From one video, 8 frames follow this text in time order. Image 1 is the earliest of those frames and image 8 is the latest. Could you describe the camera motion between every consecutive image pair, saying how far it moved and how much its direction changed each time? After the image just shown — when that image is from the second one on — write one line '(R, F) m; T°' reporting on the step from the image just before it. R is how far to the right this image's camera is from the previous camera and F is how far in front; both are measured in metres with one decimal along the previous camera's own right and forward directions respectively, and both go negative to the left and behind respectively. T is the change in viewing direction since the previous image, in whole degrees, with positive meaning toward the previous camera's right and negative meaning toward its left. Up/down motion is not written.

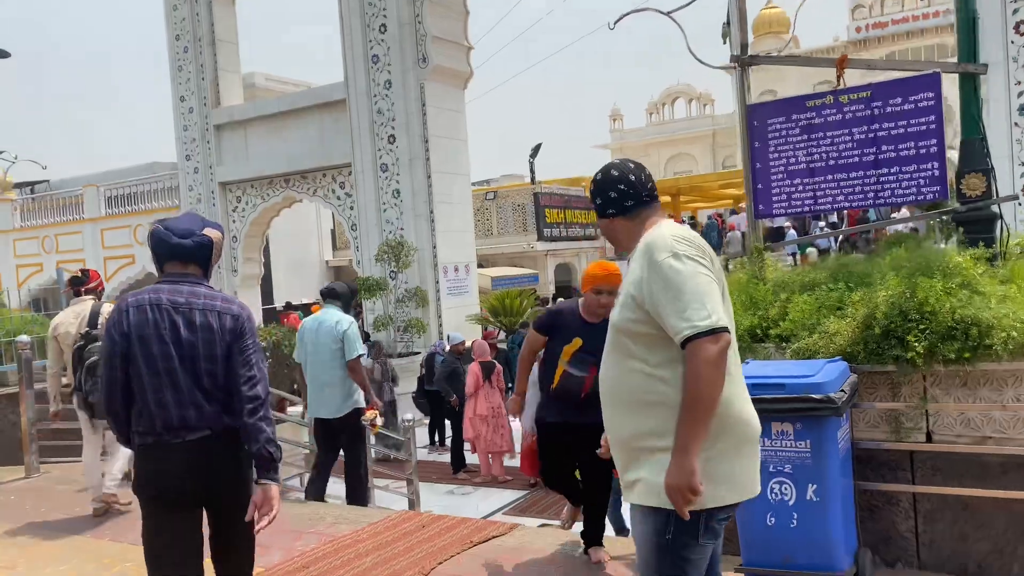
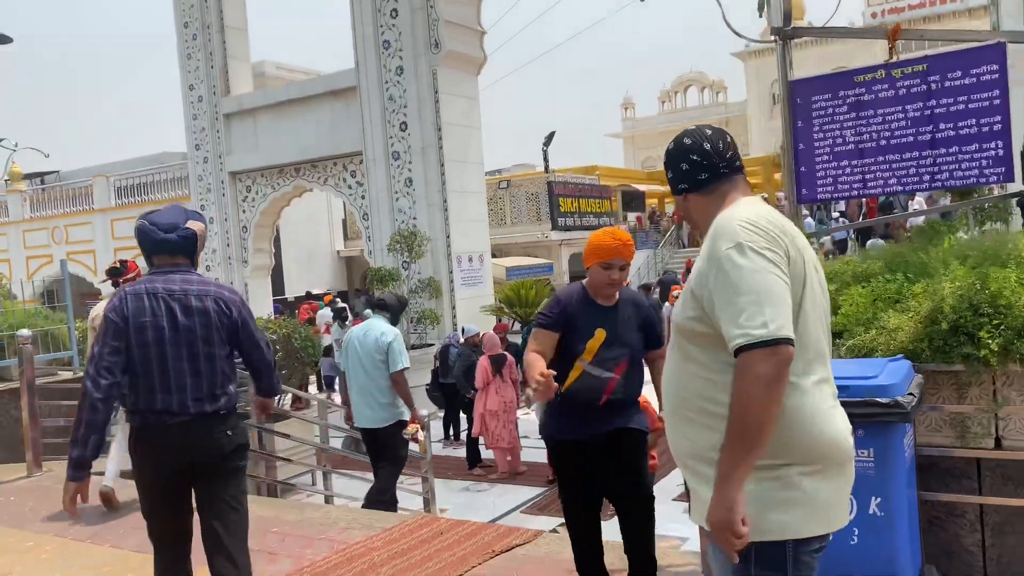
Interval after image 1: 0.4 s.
(0.0, +0.2) m; -1°
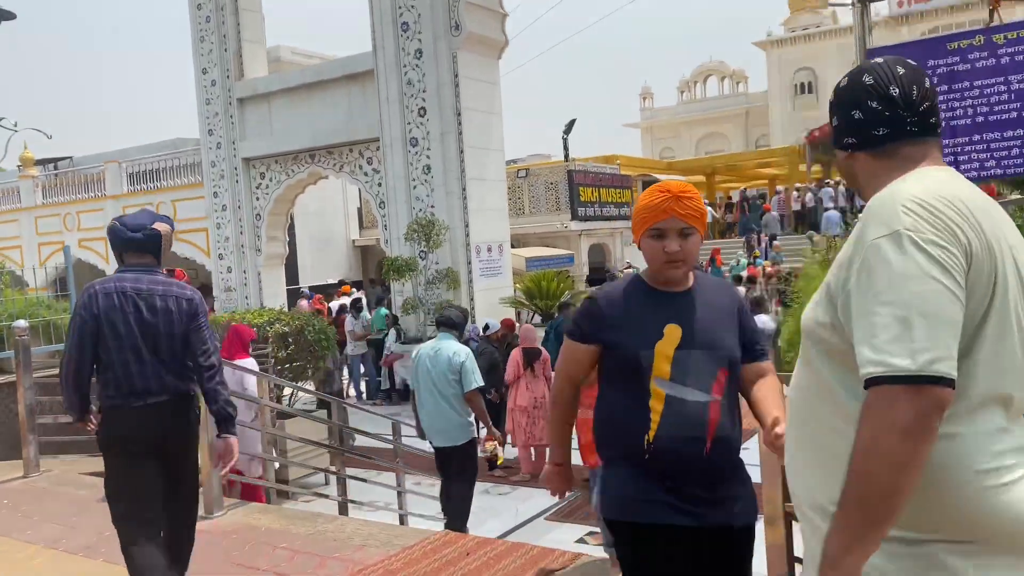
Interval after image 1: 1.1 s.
(-0.1, +0.3) m; -1°
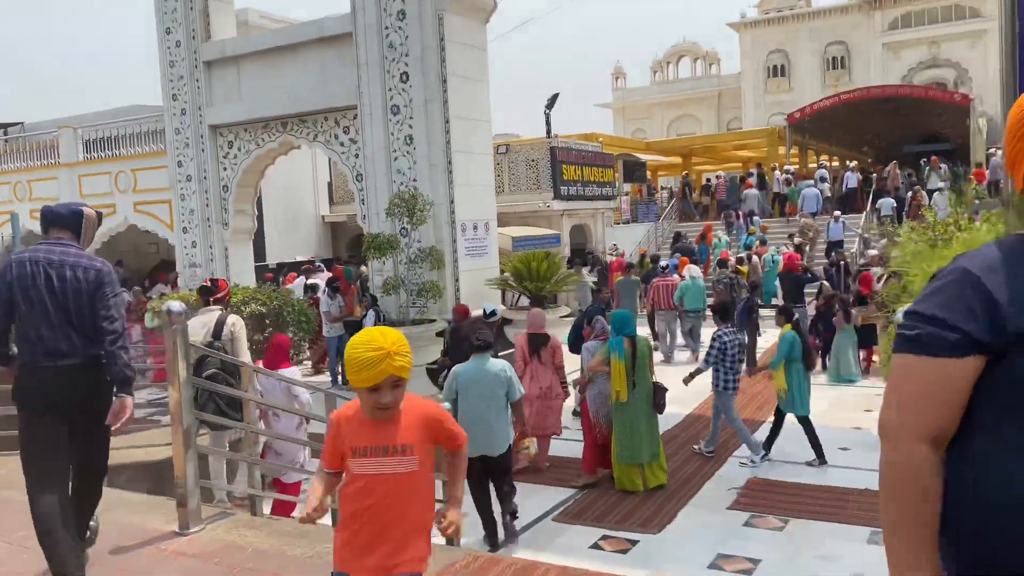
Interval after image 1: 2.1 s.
(-0.2, +0.5) m; +2°
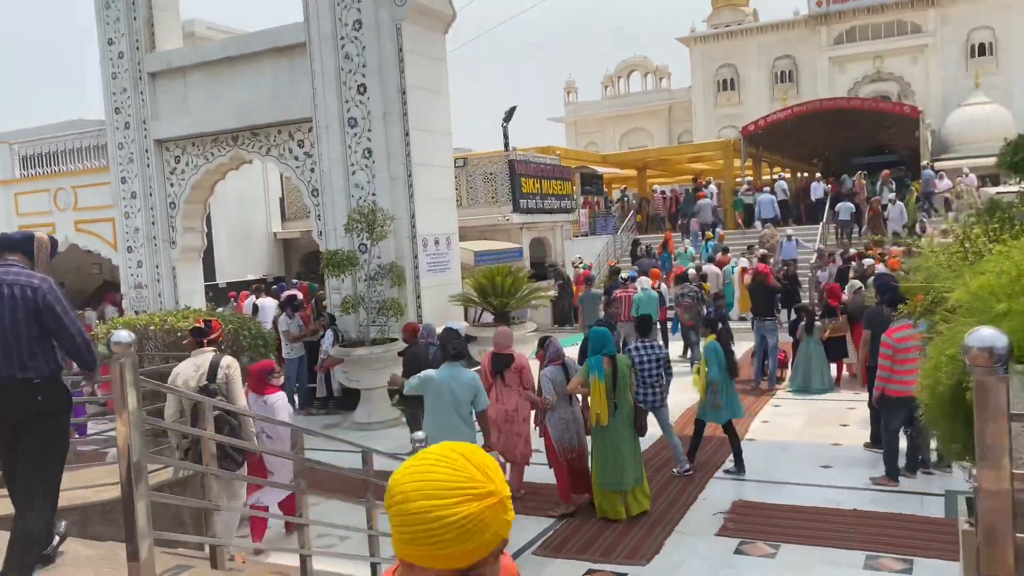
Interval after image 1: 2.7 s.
(-0.1, +0.3) m; +3°
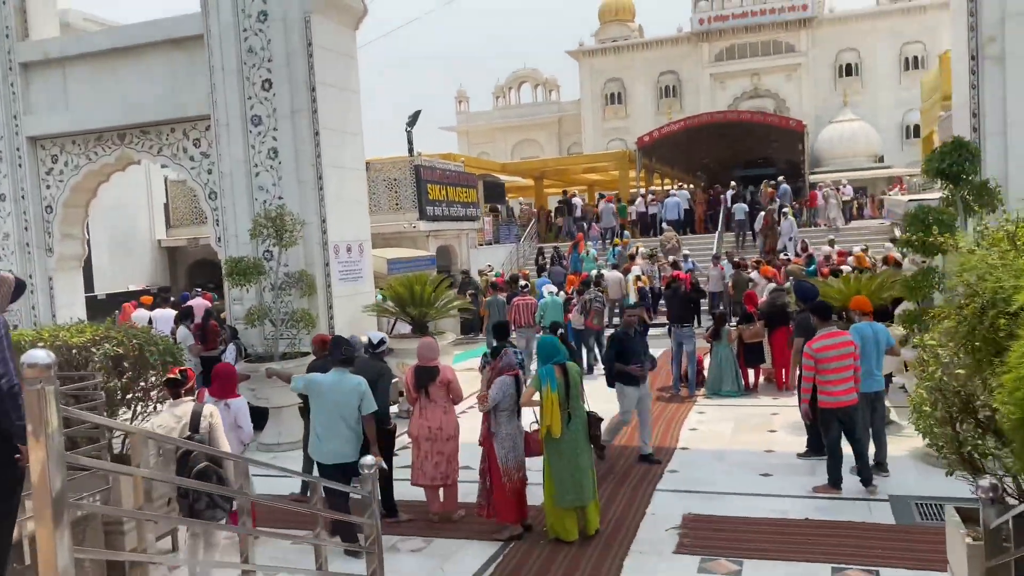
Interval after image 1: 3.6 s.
(-0.3, +0.3) m; +8°
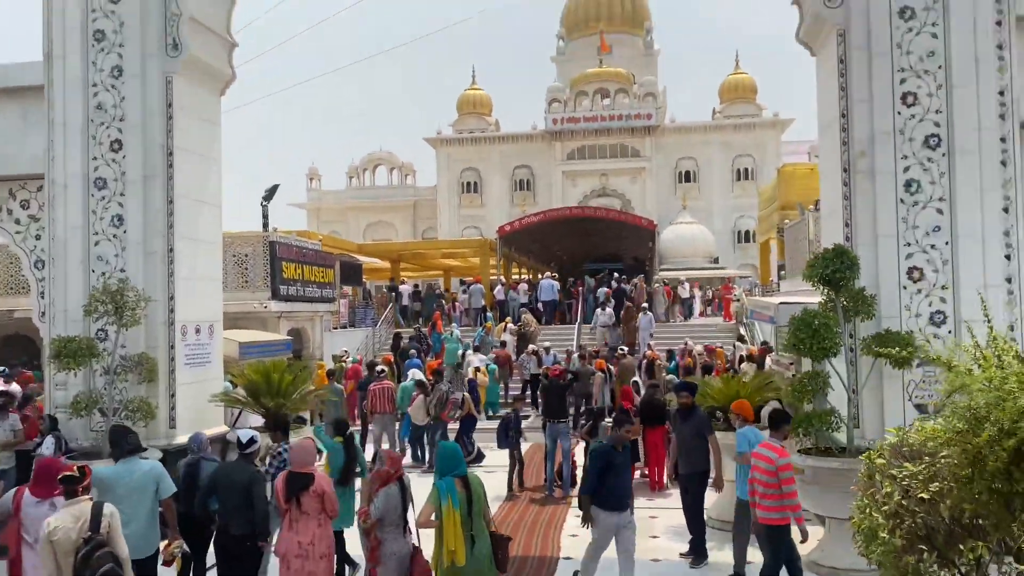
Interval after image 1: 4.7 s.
(-0.2, +0.4) m; +11°
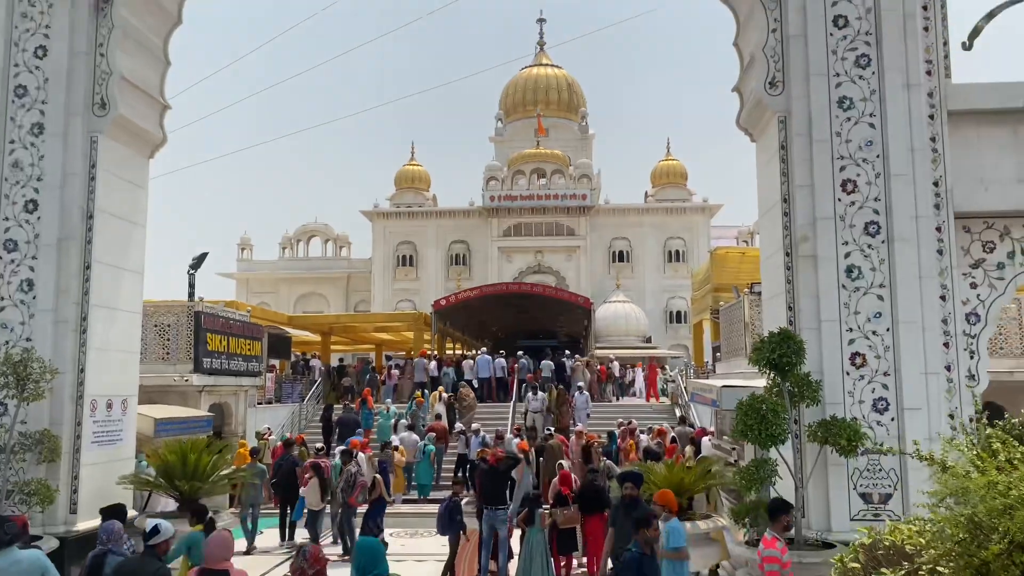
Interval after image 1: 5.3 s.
(0.0, +0.2) m; +5°
